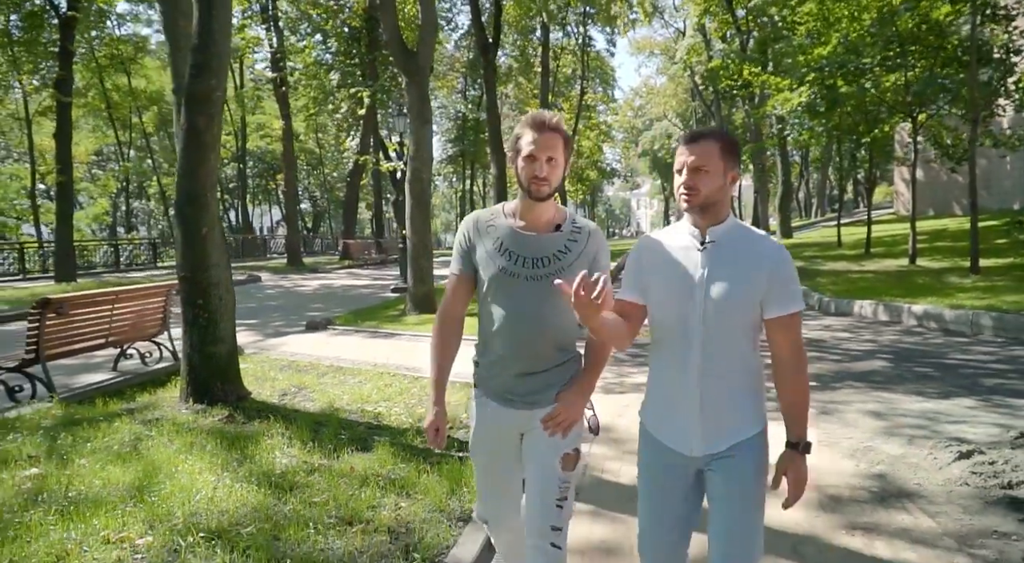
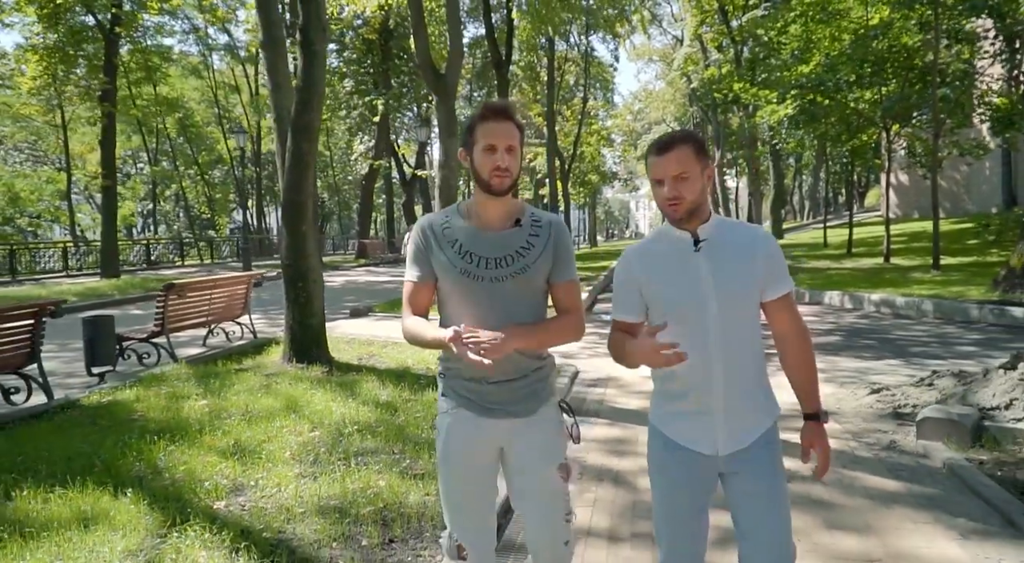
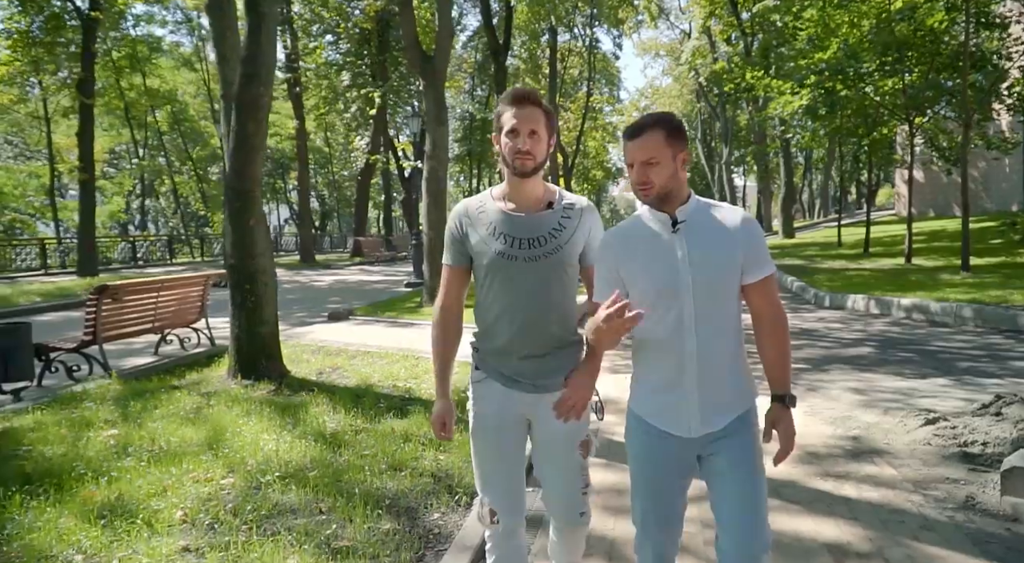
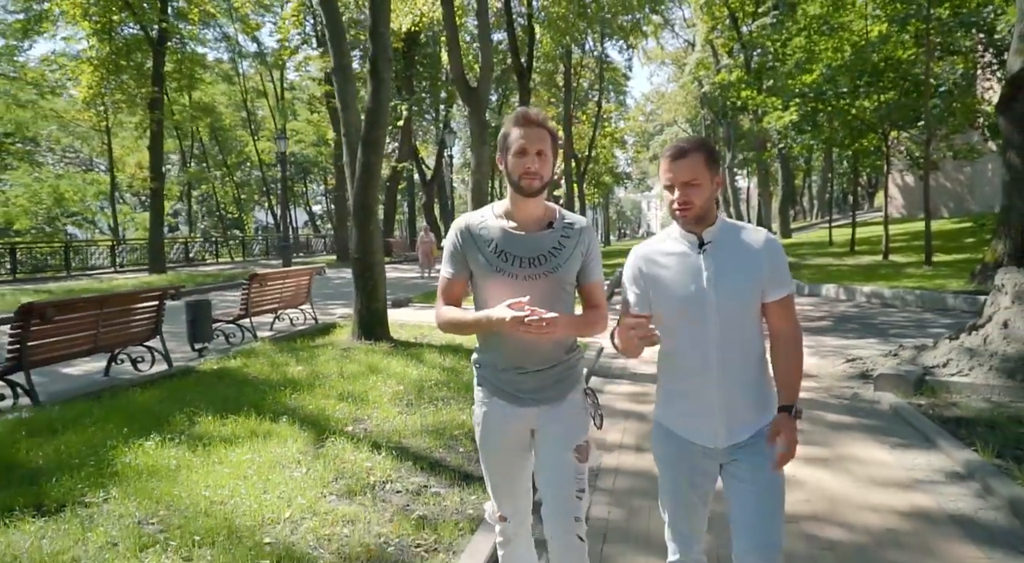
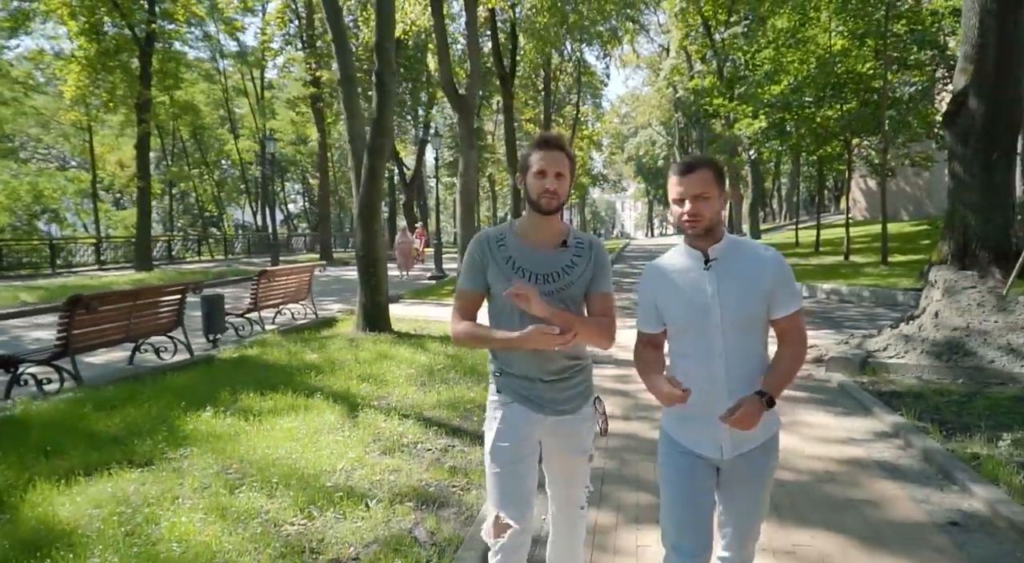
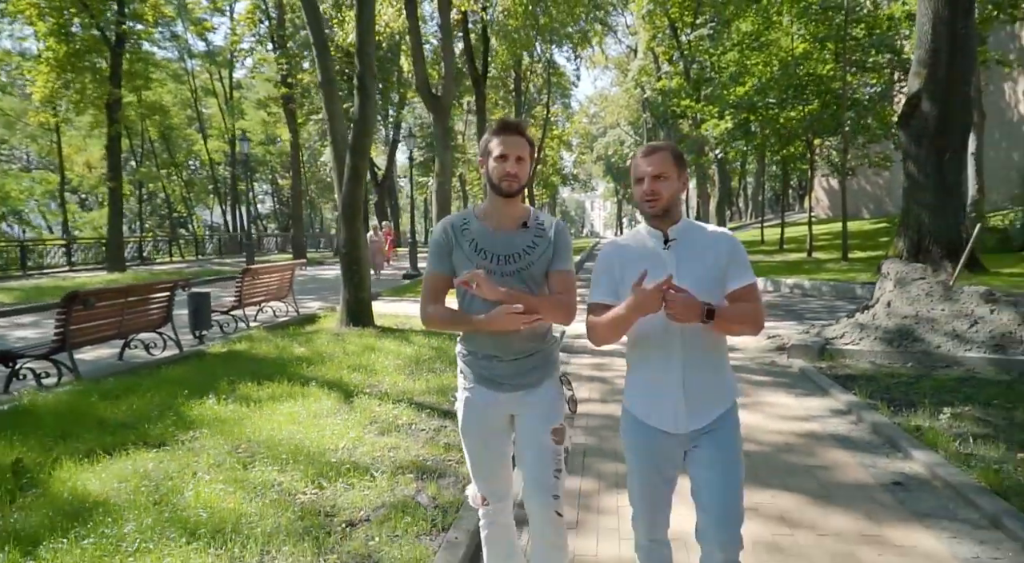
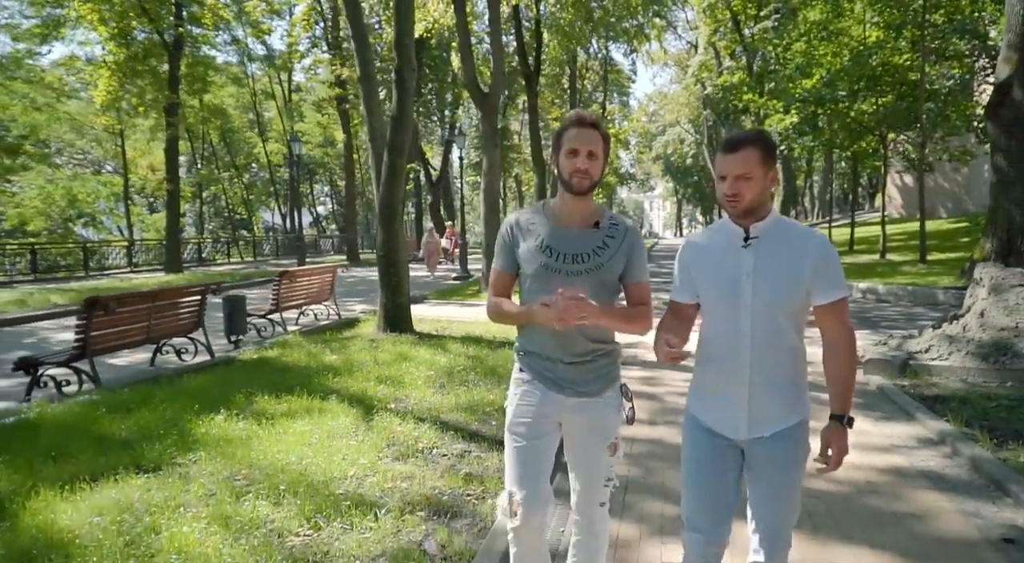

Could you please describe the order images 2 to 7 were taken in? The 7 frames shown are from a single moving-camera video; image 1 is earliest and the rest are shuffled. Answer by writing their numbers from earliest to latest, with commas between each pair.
3, 2, 4, 7, 5, 6
